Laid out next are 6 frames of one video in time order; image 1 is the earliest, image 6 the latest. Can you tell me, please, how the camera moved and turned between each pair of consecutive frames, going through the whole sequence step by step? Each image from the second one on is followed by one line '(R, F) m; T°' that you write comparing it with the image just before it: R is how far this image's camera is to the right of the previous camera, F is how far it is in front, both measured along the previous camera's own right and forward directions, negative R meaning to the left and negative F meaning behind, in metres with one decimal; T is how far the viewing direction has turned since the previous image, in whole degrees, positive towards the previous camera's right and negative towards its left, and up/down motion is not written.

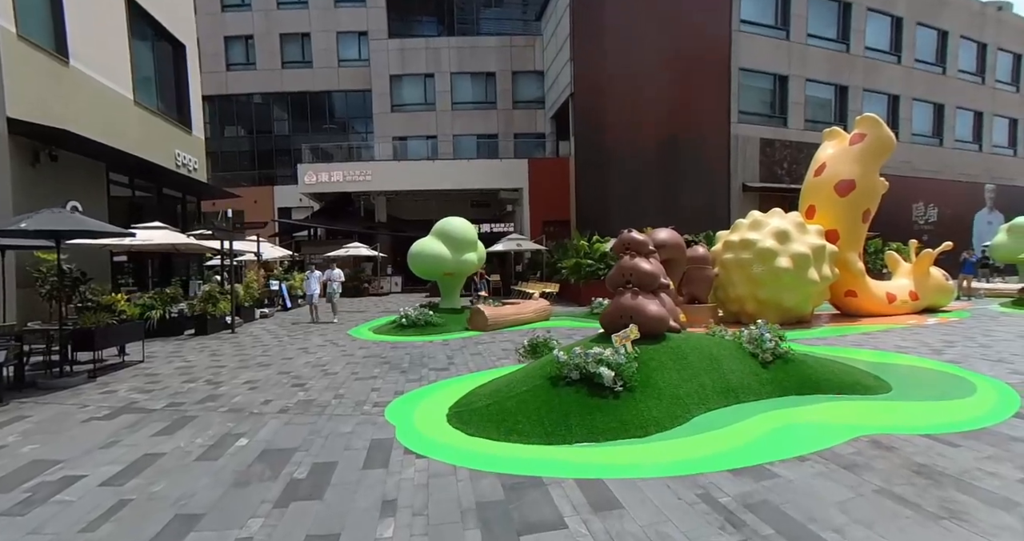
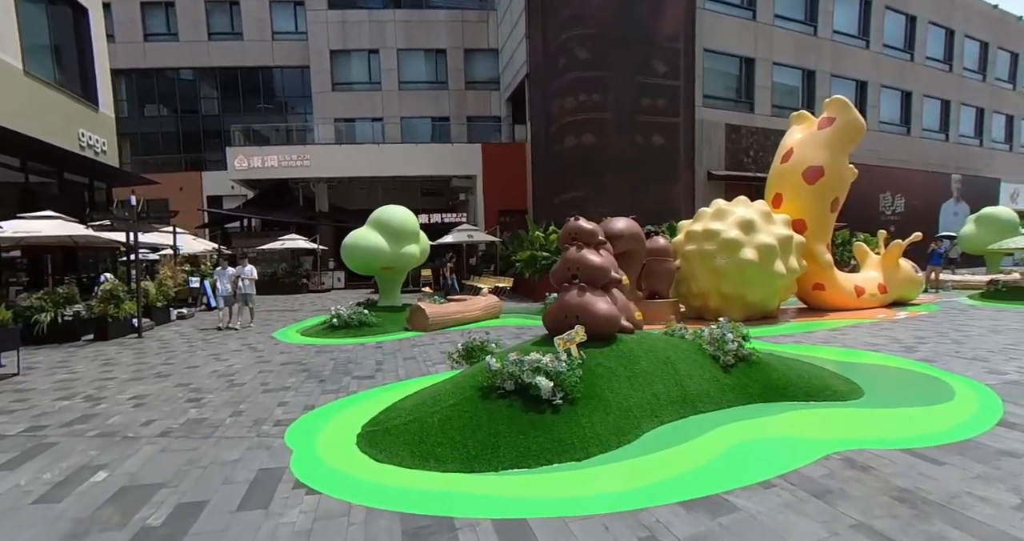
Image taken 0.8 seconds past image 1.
(+0.6, +1.0) m; +3°
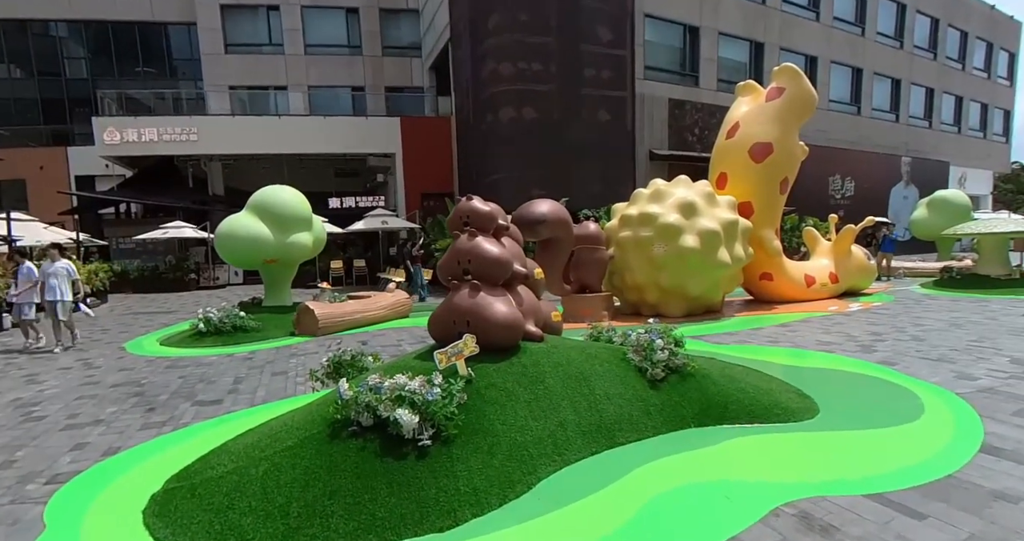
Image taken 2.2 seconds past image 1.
(+0.9, +1.5) m; +4°
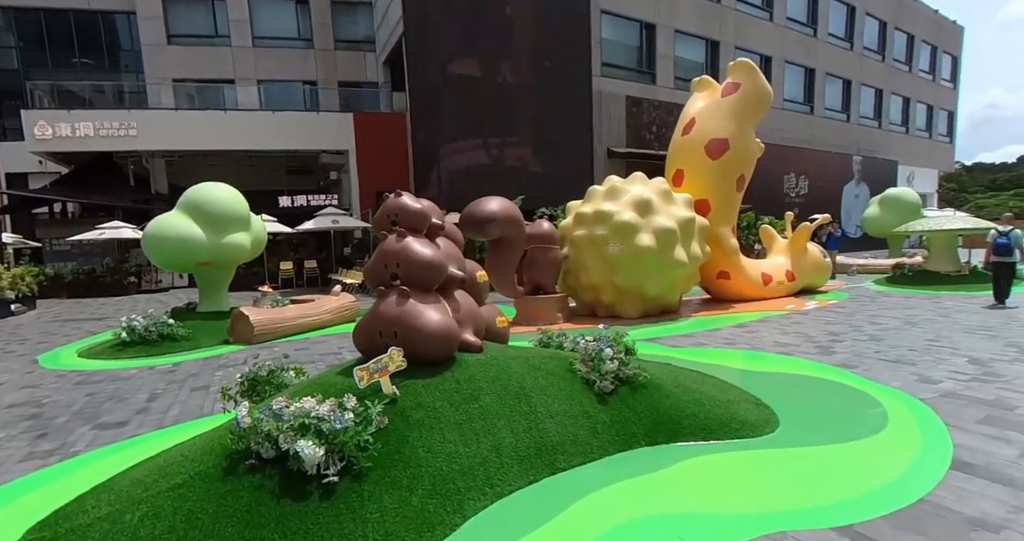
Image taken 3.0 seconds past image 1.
(+0.2, +0.5) m; +4°
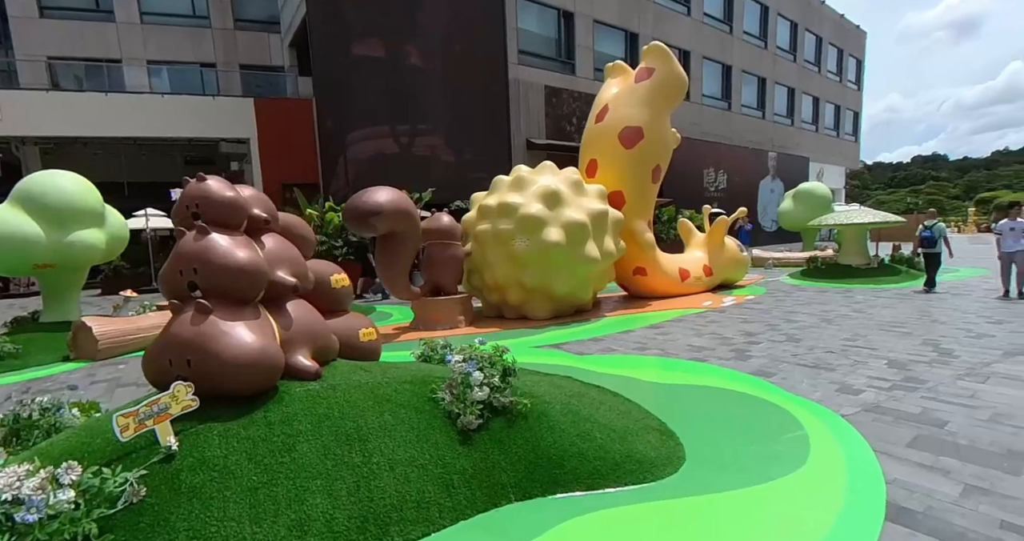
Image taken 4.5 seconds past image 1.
(+0.6, +0.9) m; +7°
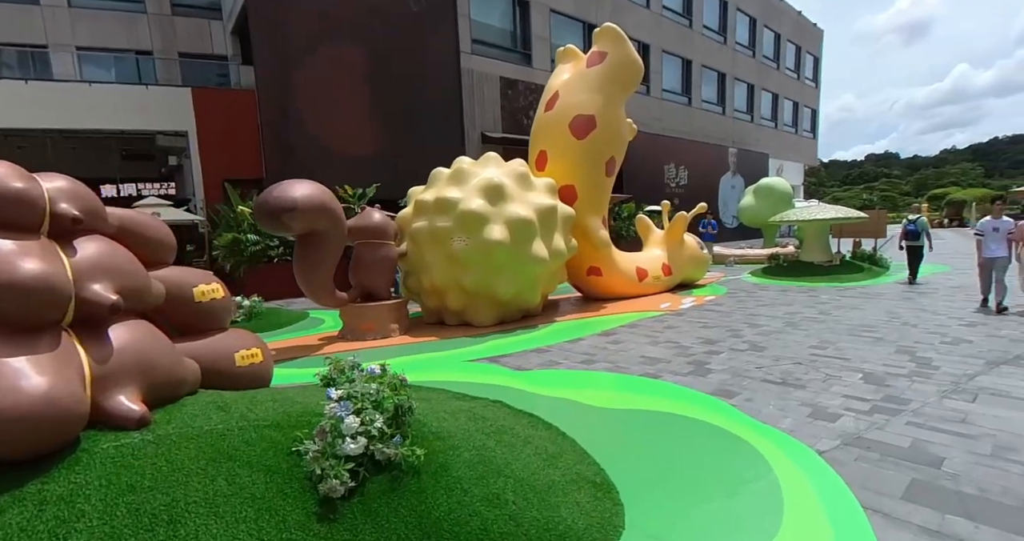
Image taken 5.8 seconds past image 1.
(+0.4, +0.7) m; +3°
